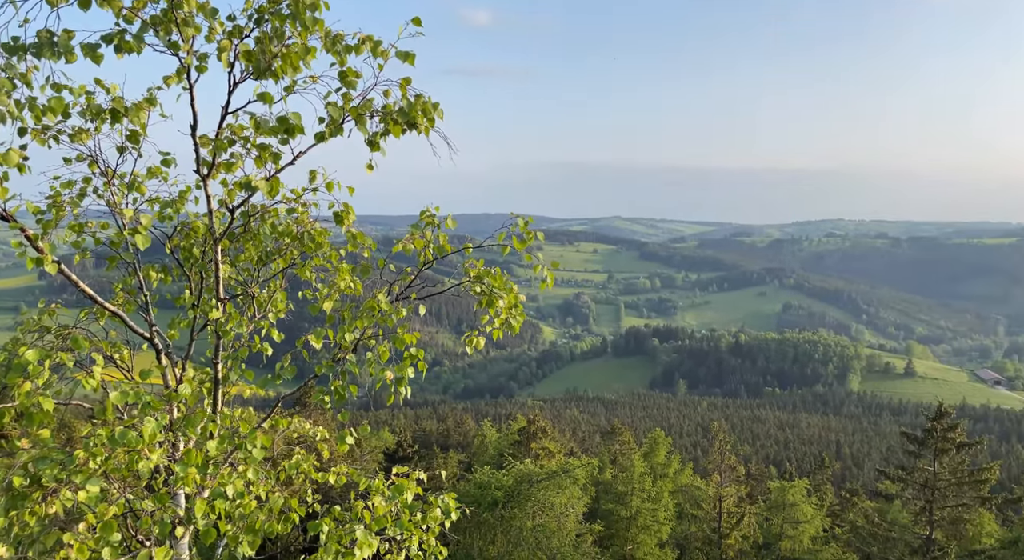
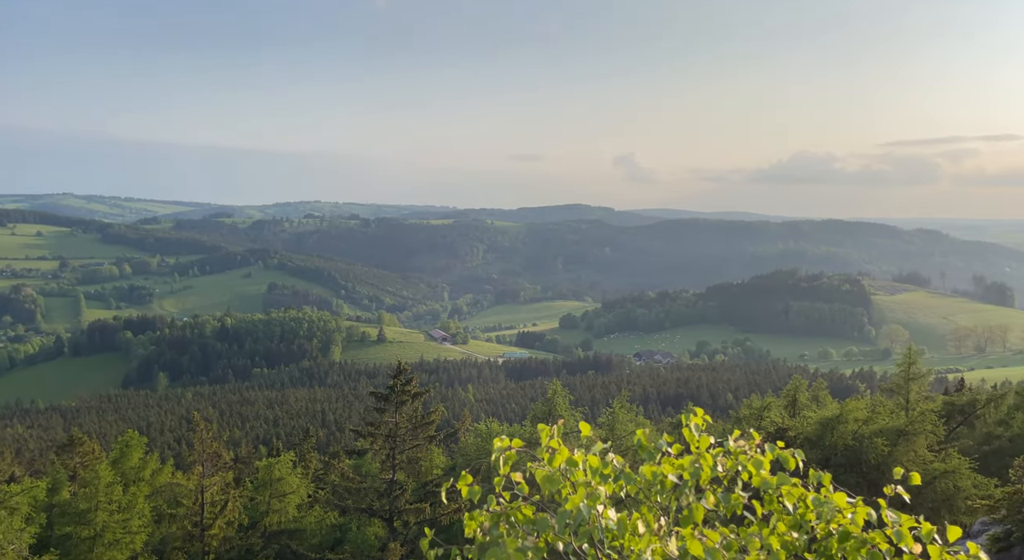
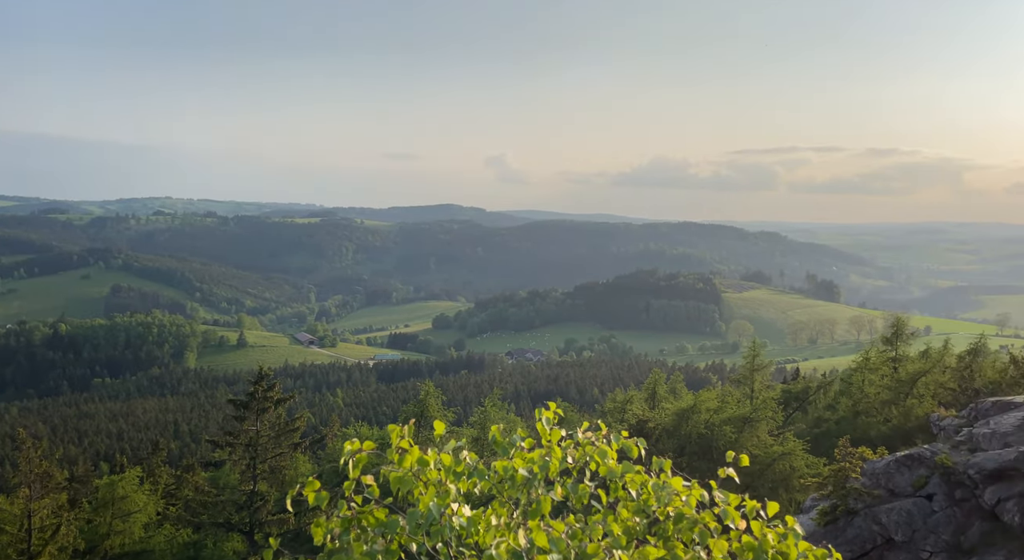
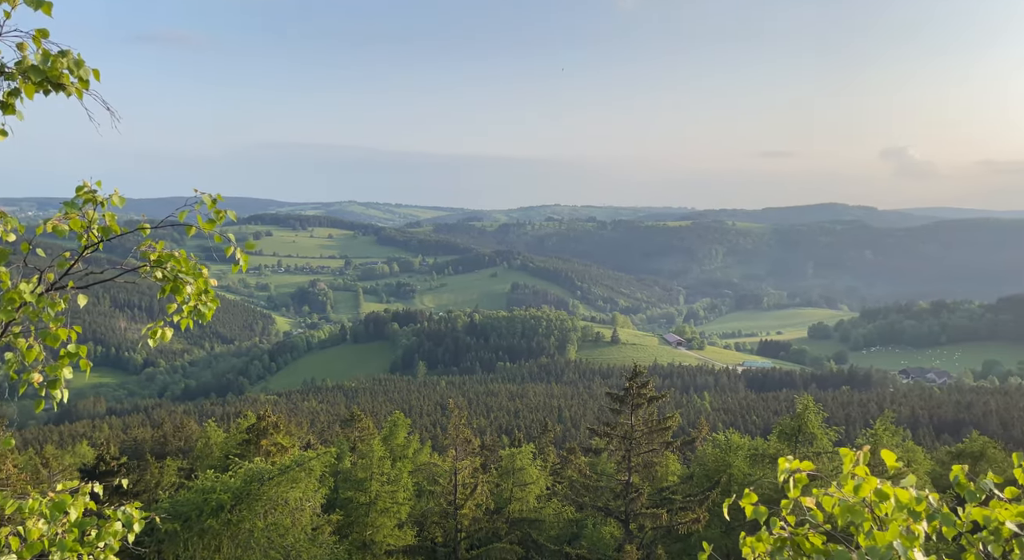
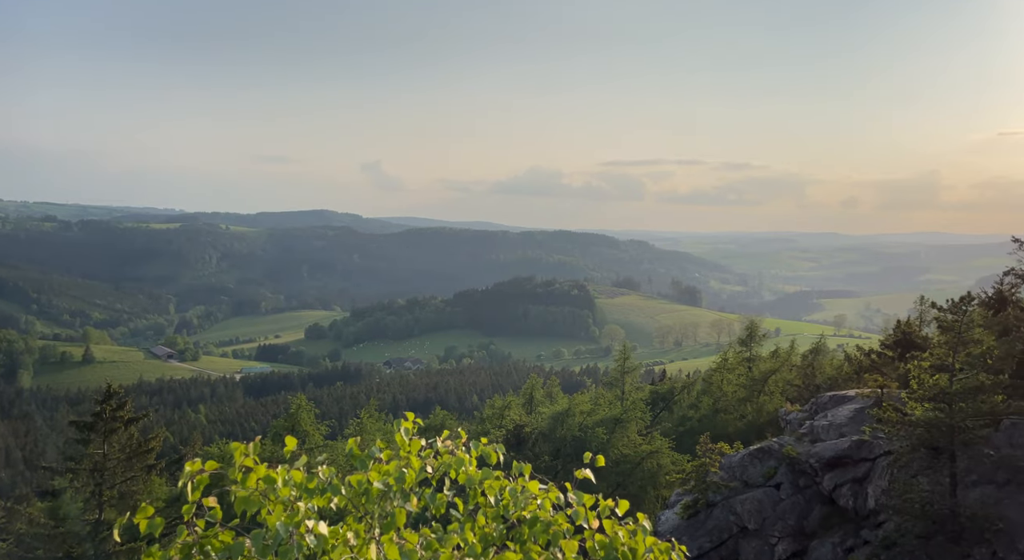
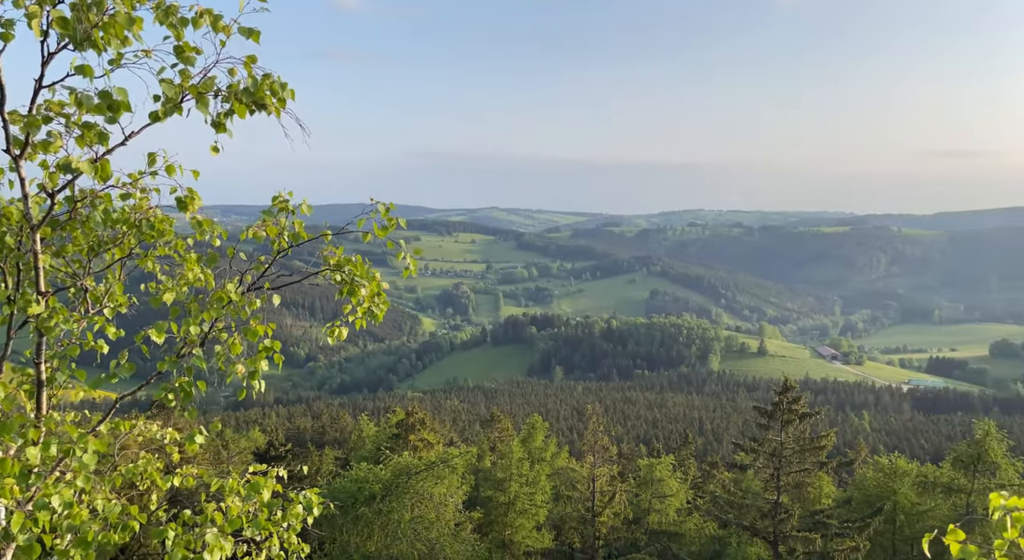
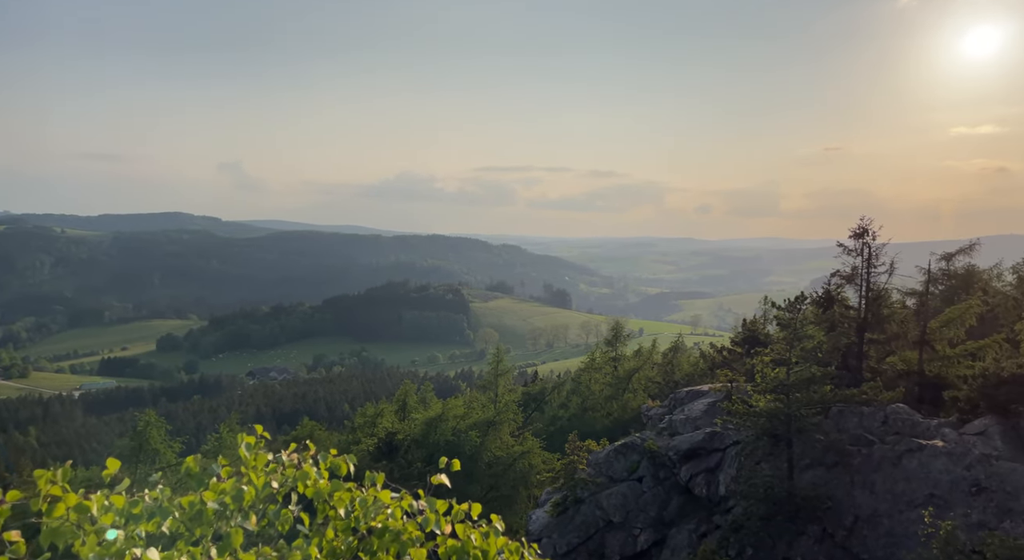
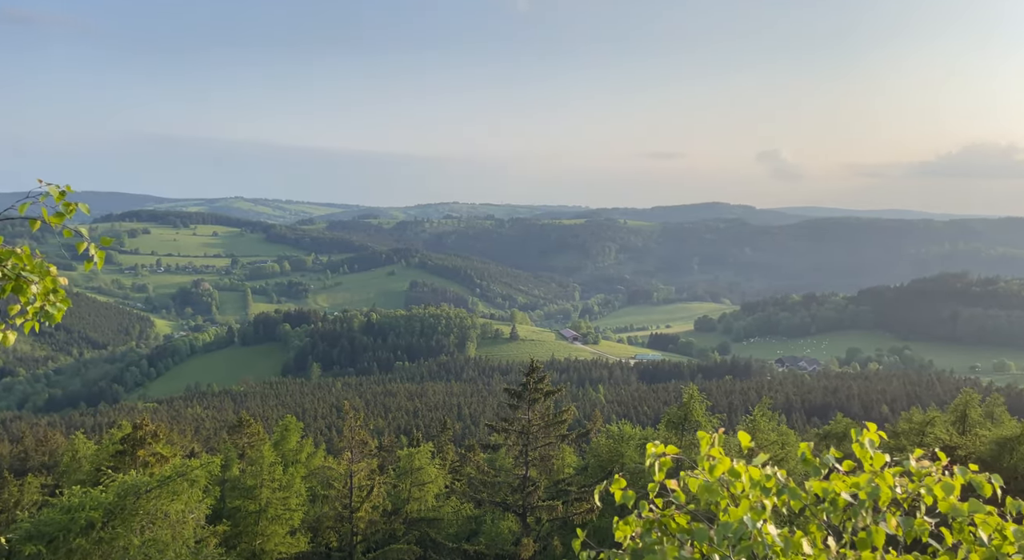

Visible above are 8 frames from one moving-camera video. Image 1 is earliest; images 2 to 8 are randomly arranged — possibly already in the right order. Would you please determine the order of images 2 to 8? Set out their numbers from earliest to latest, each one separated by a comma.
6, 4, 8, 2, 3, 5, 7
